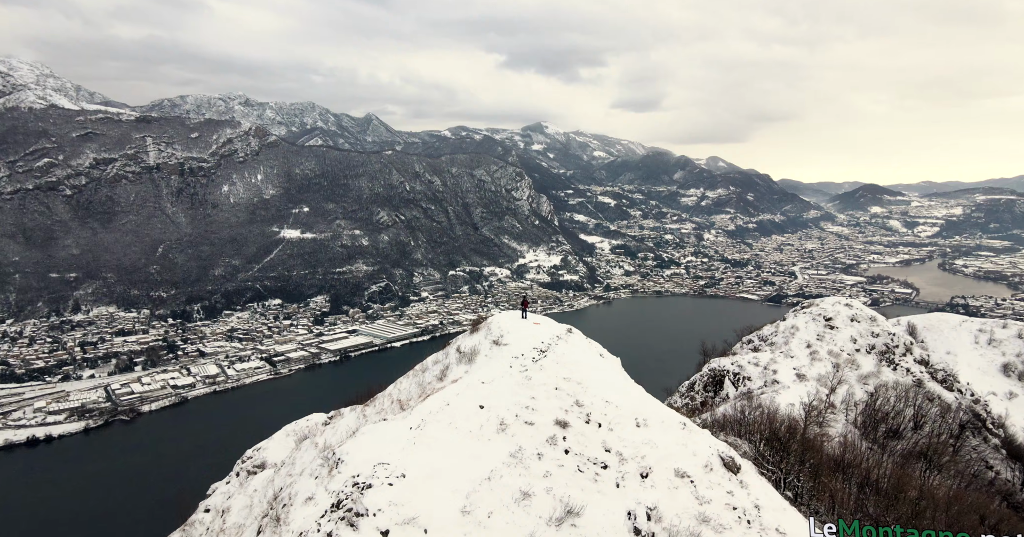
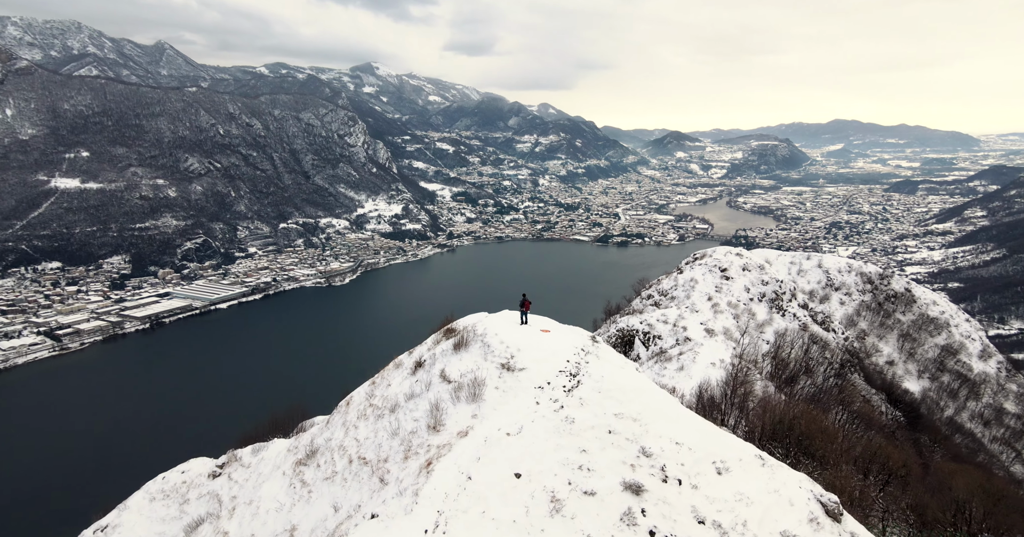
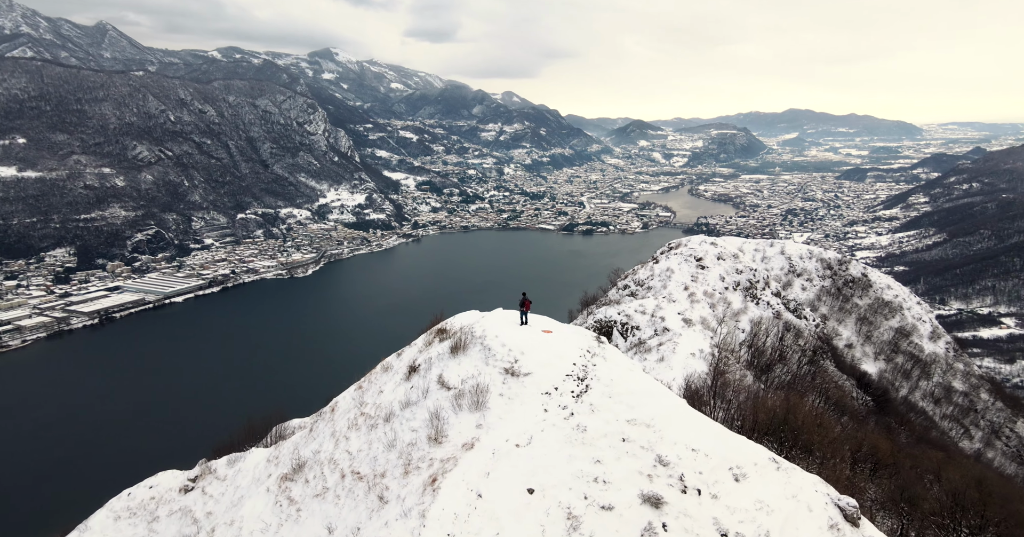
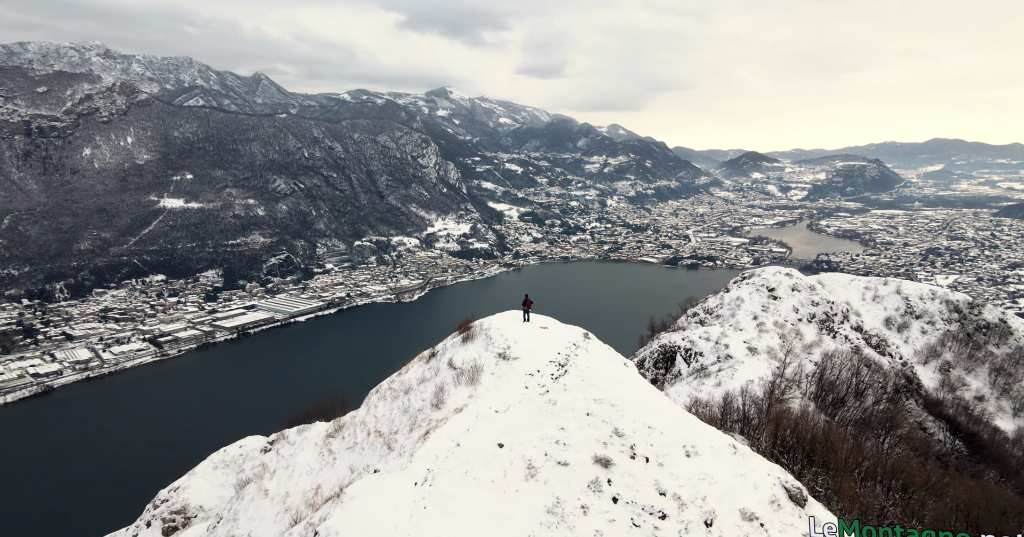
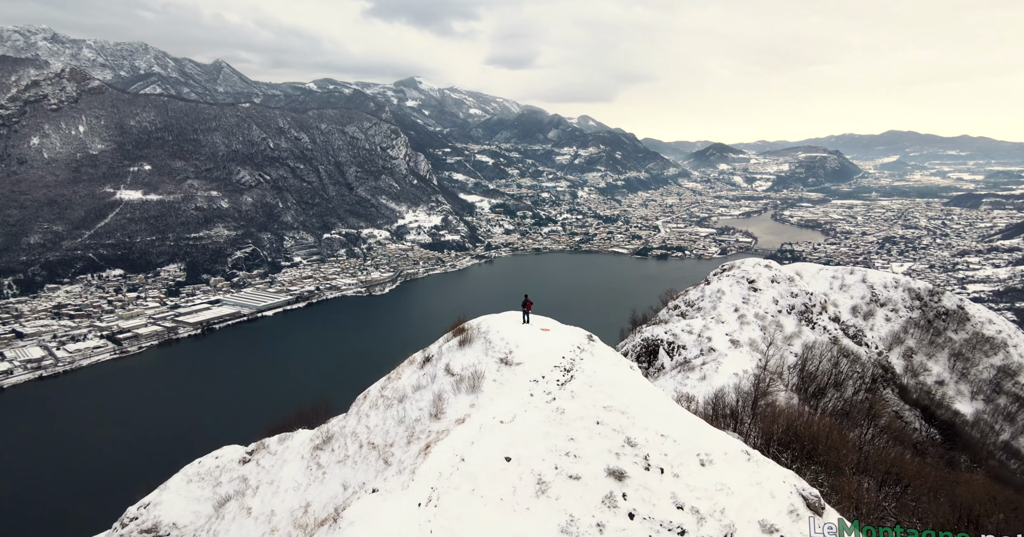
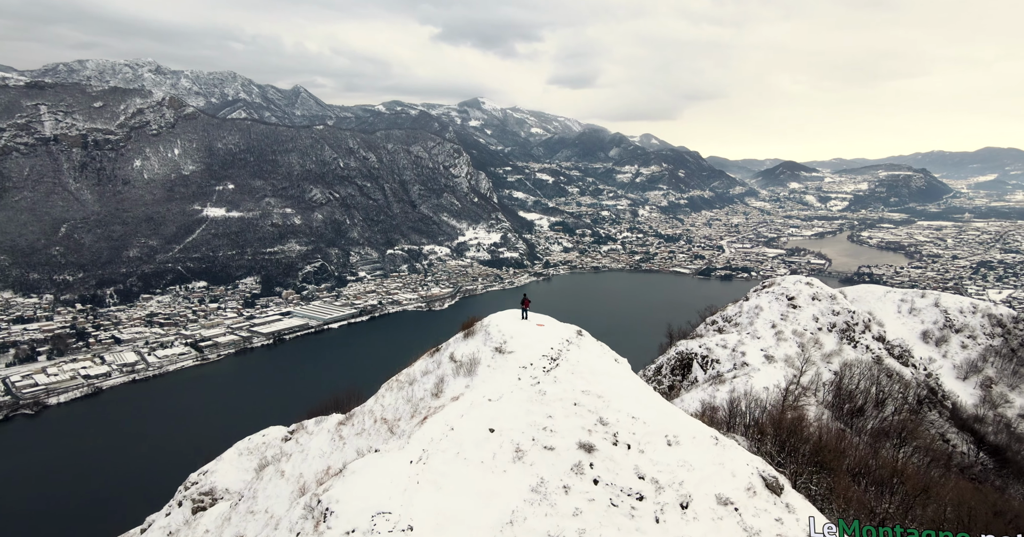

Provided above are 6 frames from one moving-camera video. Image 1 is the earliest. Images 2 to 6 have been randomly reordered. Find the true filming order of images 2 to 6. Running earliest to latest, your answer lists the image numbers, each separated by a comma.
6, 4, 5, 2, 3
